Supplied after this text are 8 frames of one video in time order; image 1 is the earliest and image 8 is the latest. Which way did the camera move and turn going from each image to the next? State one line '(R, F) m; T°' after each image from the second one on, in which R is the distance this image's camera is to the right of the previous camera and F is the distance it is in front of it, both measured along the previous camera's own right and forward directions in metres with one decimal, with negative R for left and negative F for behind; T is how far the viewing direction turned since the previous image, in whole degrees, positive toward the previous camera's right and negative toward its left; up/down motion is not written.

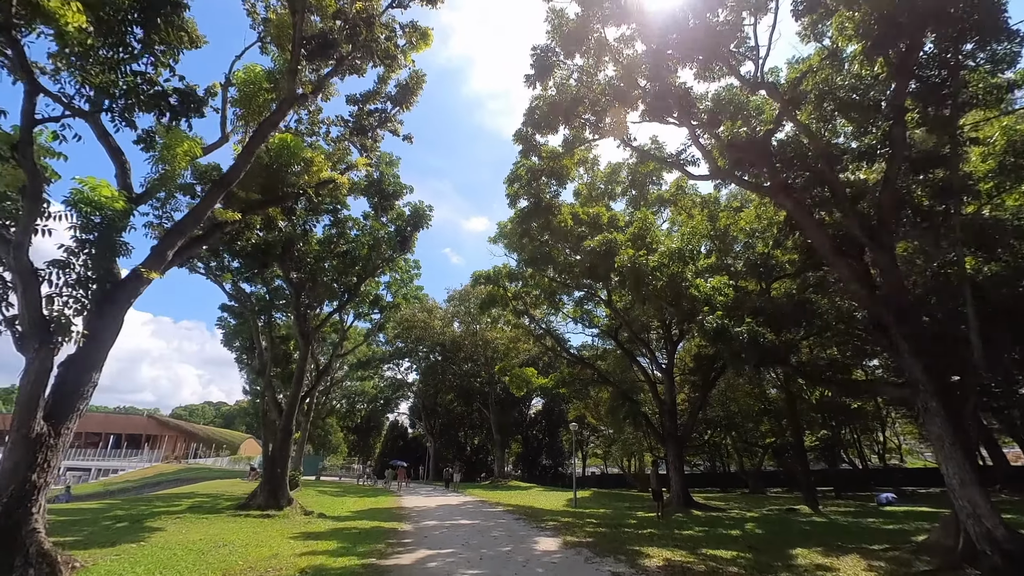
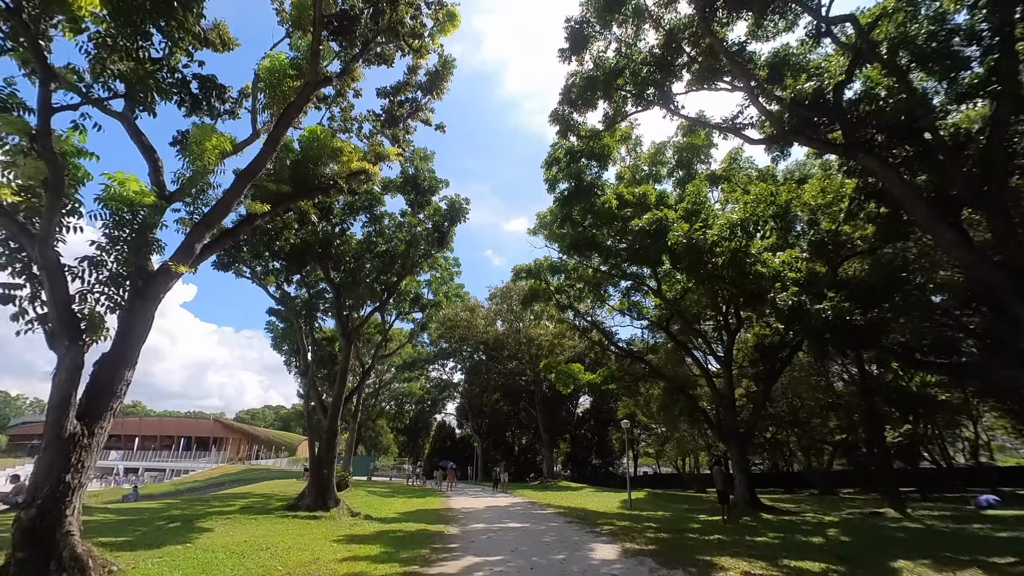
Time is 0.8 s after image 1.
(0.0, +0.8) m; -5°
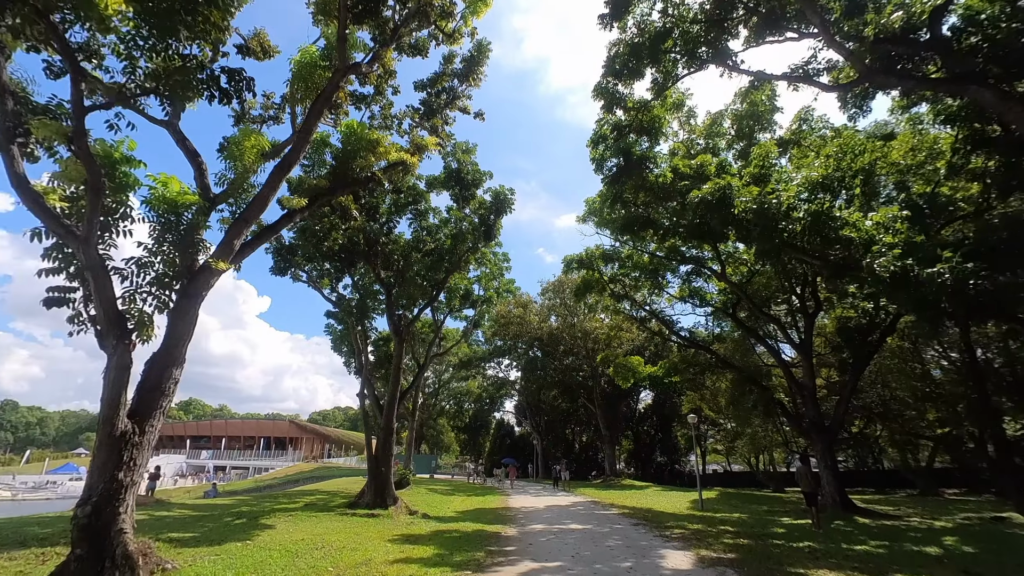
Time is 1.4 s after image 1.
(+0.1, +0.7) m; -7°
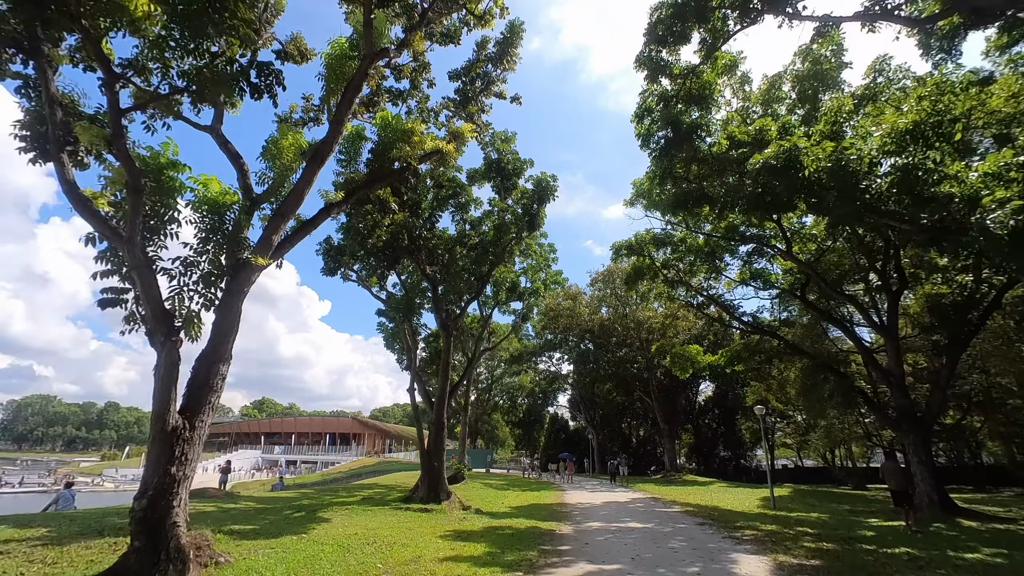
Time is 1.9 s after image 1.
(+0.1, +0.5) m; -6°
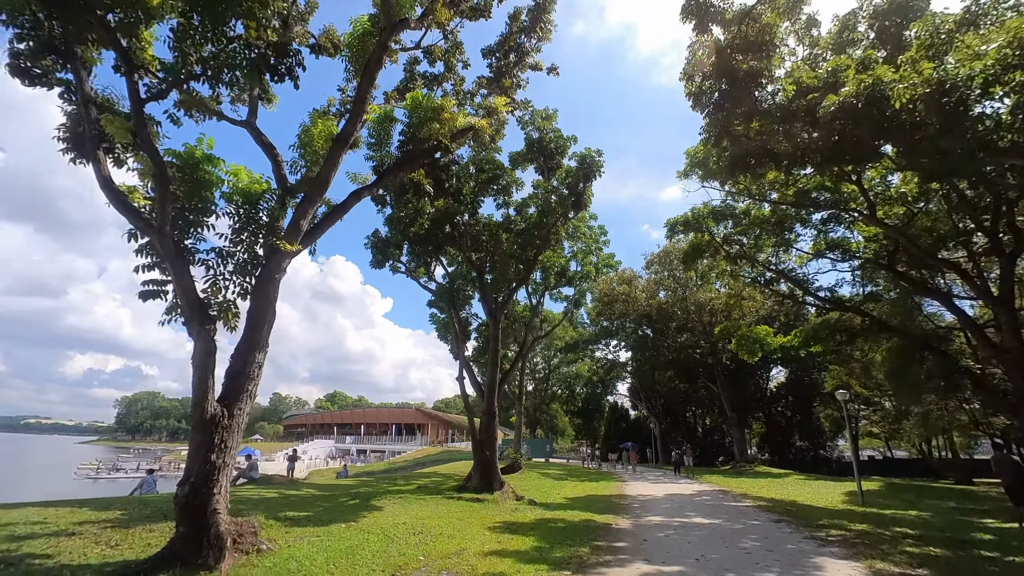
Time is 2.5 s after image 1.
(+0.3, +0.6) m; -7°
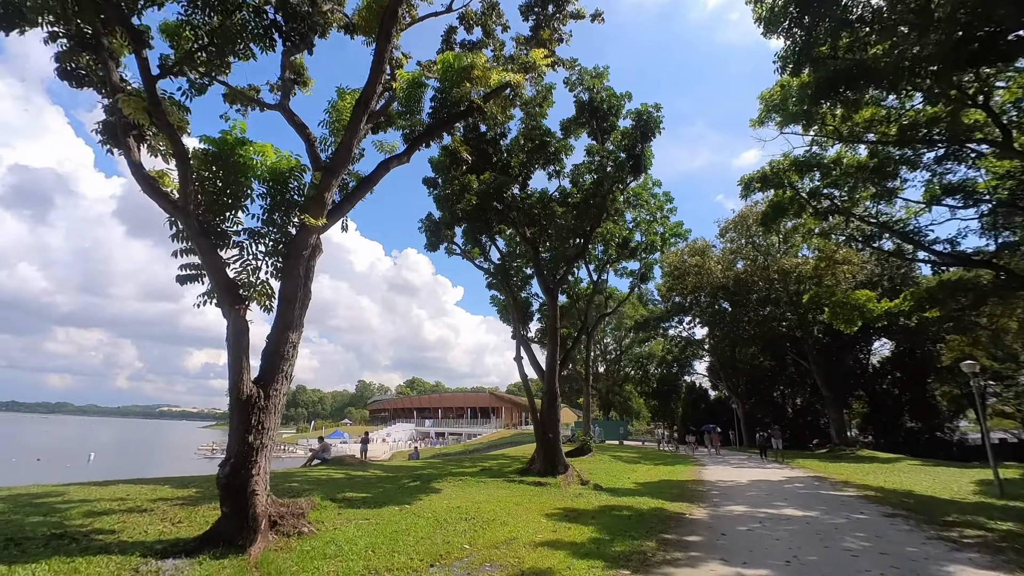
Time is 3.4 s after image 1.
(+0.4, +0.8) m; -9°
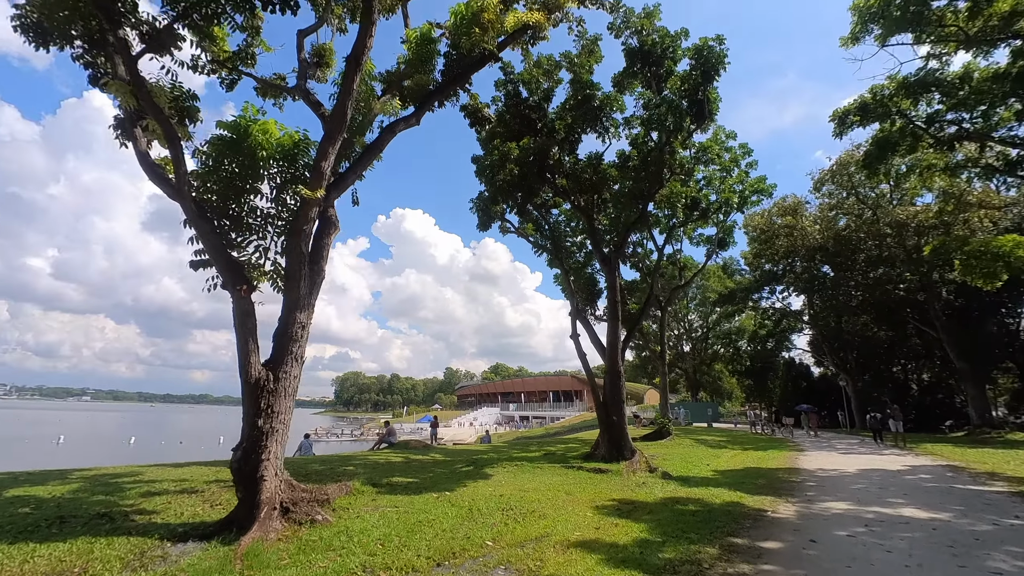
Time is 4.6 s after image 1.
(+0.8, +1.1) m; -10°
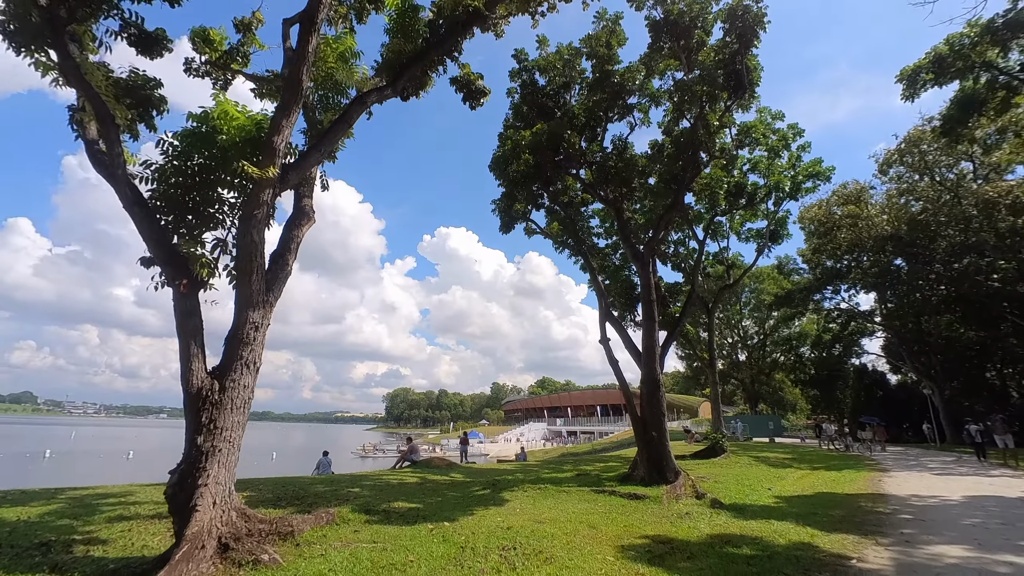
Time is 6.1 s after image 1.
(+0.7, +1.3) m; -6°
